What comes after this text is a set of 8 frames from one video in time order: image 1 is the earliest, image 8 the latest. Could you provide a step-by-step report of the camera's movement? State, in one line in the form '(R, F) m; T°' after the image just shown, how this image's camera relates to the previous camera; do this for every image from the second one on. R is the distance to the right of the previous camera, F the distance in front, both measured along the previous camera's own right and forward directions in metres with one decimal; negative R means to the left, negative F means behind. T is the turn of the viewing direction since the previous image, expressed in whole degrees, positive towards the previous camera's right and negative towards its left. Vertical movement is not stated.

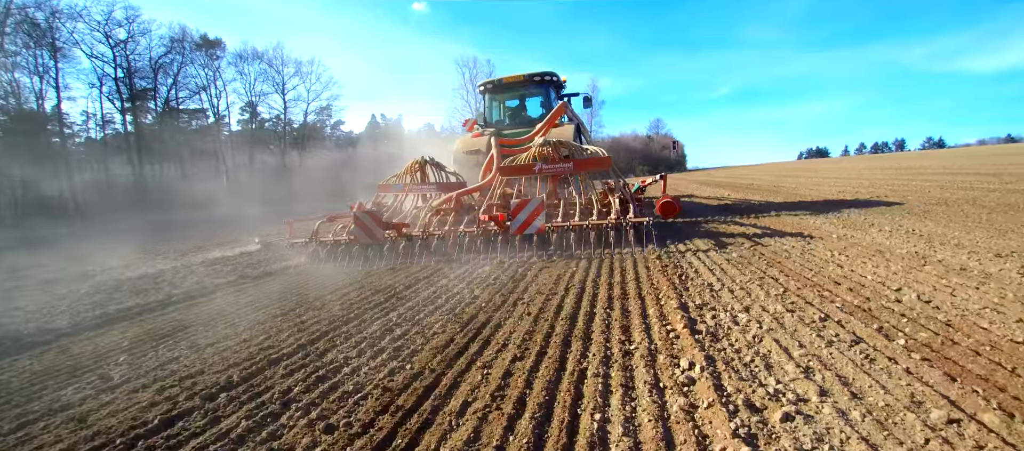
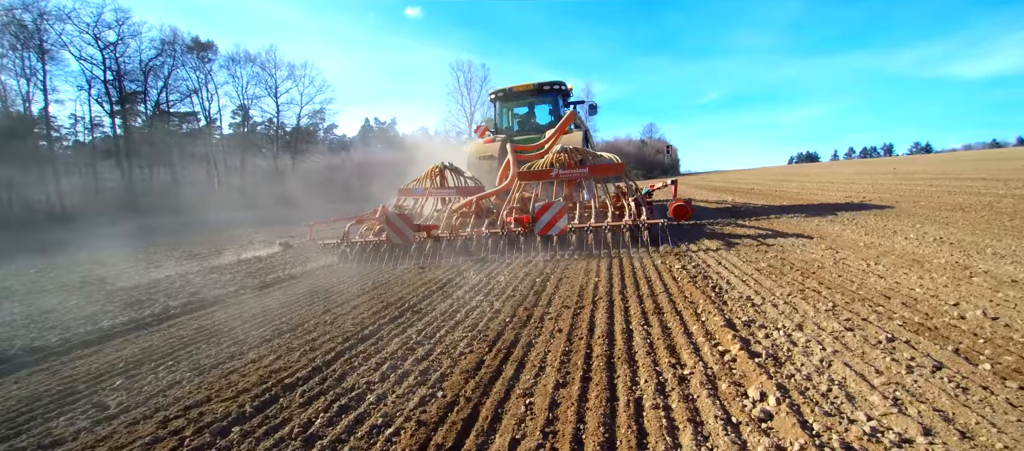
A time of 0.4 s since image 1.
(-0.3, +0.2) m; +1°
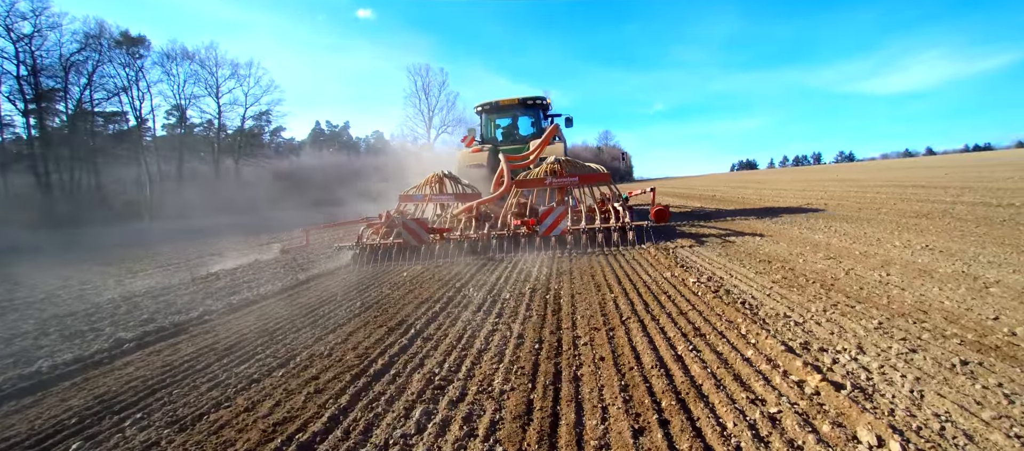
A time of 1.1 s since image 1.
(-0.5, +0.3) m; +6°
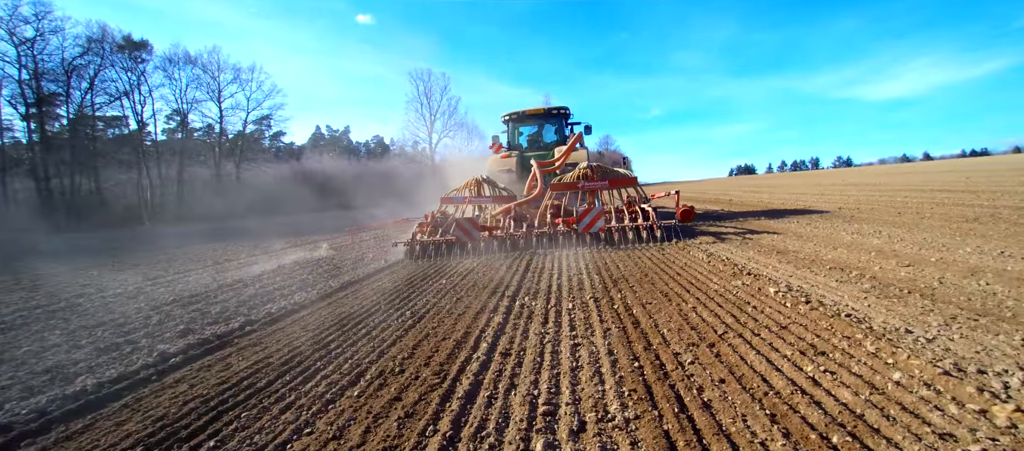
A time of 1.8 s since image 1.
(-0.6, +0.3) m; 0°
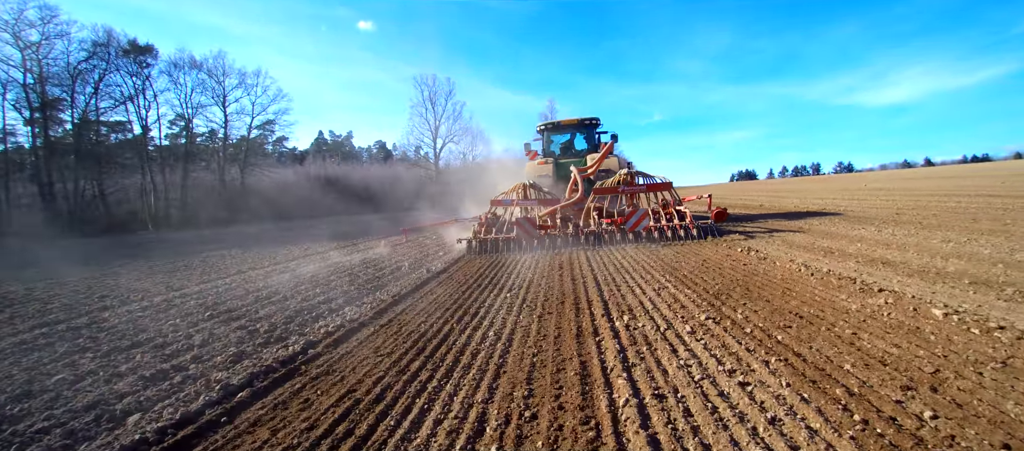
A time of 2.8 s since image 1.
(-0.9, +0.6) m; 0°
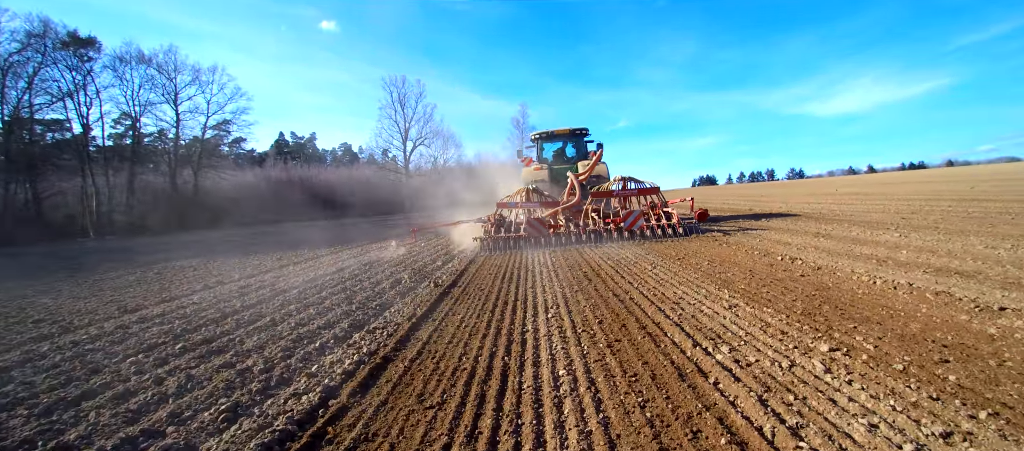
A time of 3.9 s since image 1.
(-0.8, +0.9) m; +4°
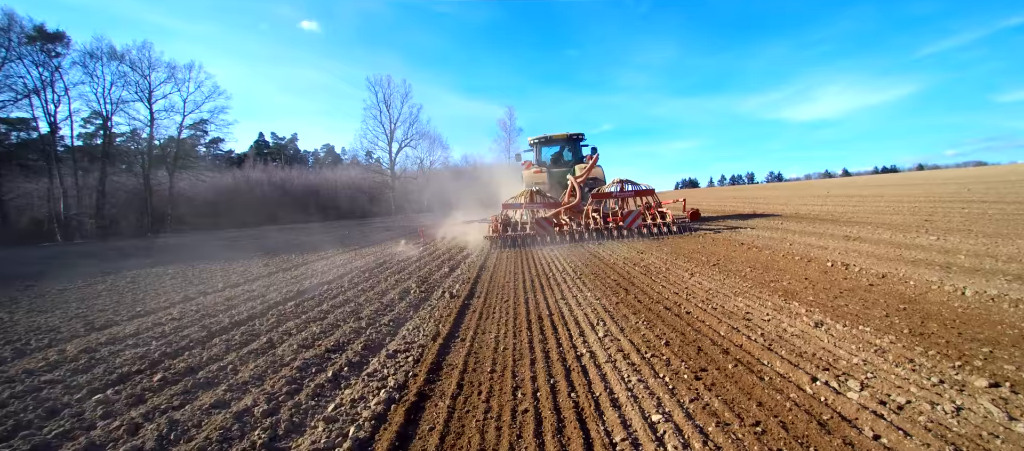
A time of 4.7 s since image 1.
(-0.6, +0.7) m; +2°
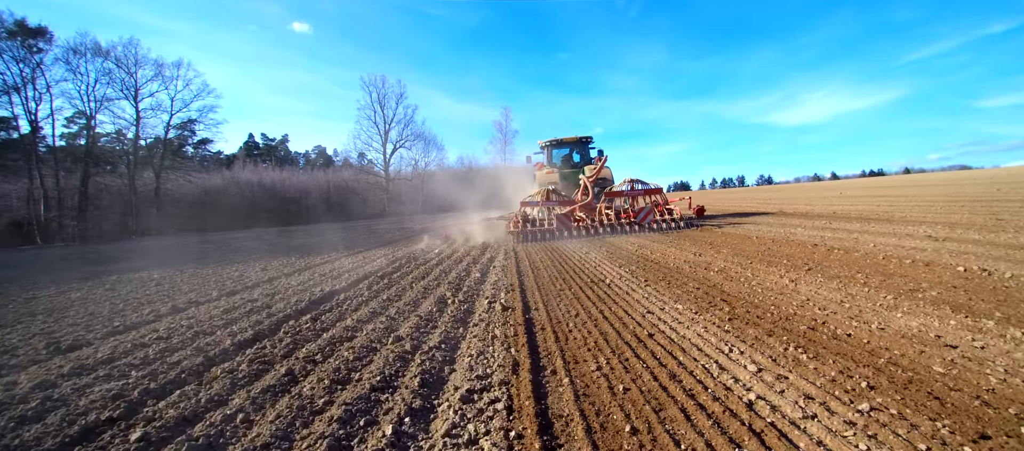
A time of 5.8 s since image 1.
(-0.9, +1.1) m; +1°
